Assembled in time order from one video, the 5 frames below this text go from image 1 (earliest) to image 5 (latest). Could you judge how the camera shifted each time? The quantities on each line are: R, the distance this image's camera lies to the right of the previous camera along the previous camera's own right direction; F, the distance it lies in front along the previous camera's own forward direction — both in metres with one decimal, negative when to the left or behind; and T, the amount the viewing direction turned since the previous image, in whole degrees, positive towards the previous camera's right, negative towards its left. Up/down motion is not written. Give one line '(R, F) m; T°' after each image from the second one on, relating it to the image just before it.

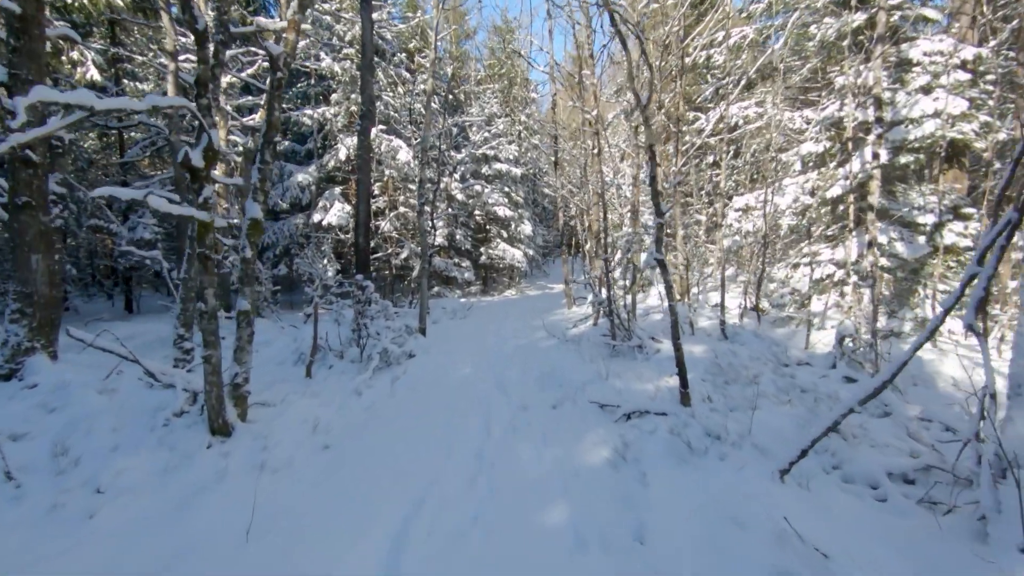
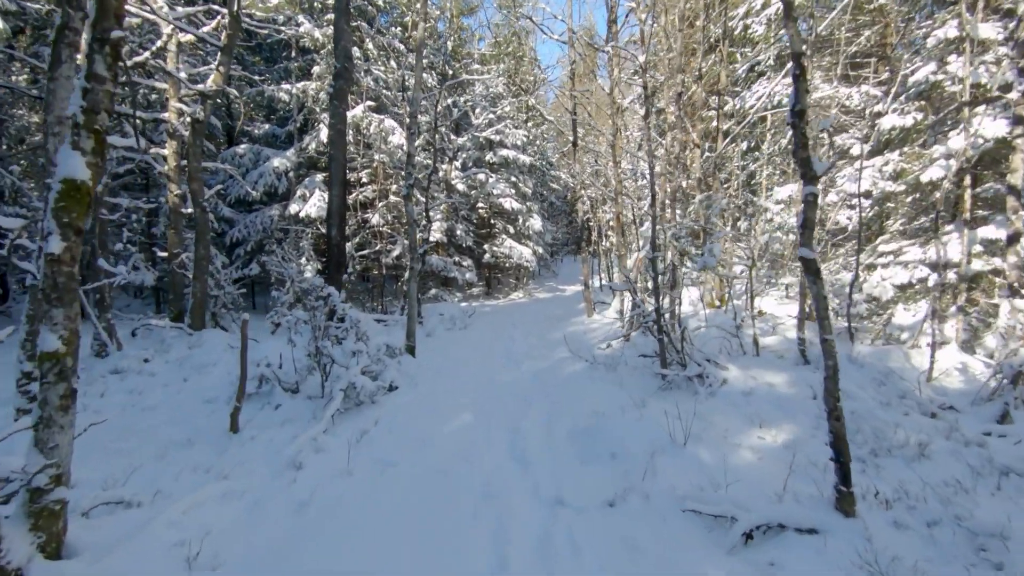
(-0.2, +2.2) m; 0°
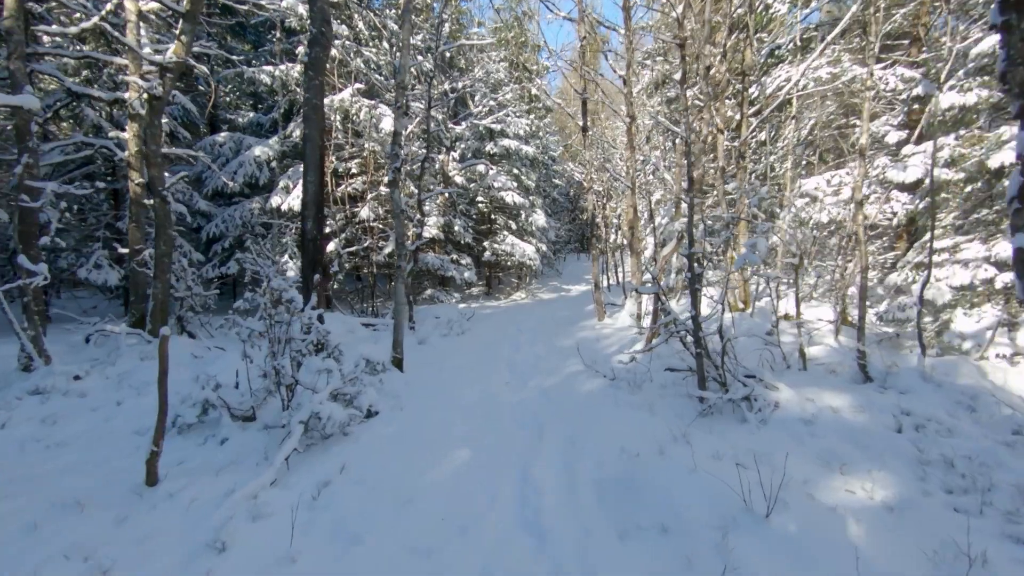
(-0.1, +1.1) m; 0°
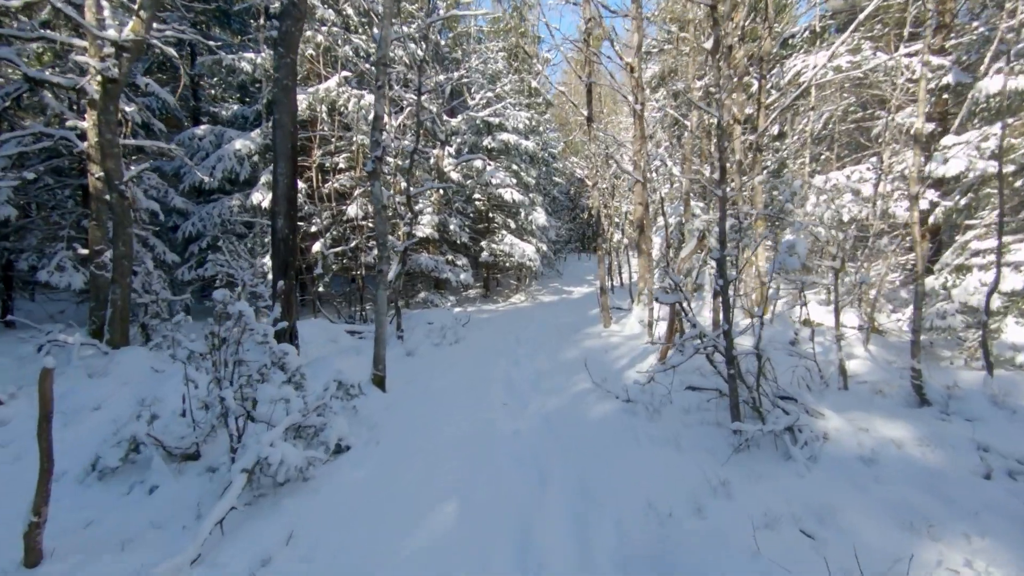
(0.0, +0.8) m; 0°
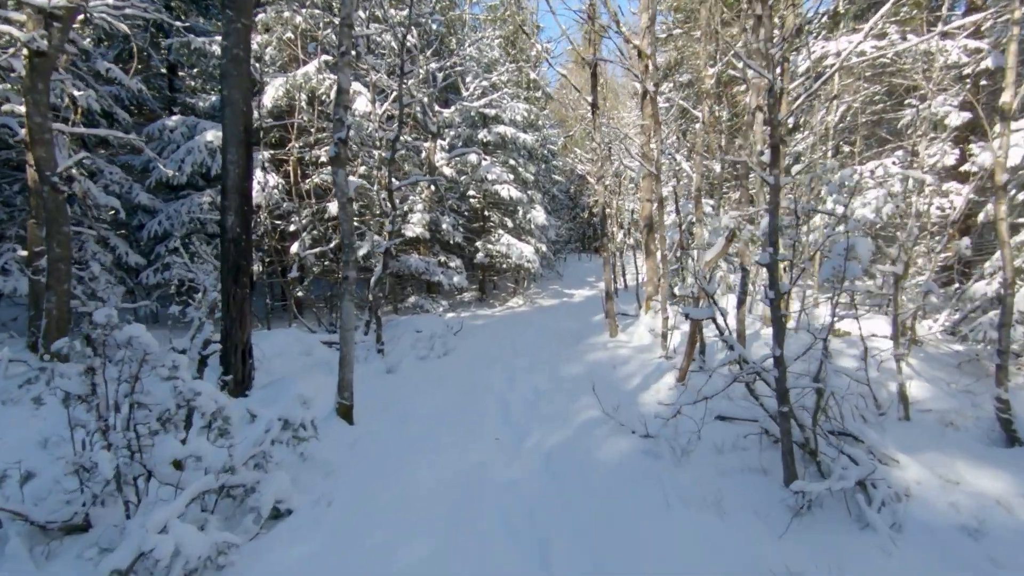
(0.0, +1.0) m; 0°
